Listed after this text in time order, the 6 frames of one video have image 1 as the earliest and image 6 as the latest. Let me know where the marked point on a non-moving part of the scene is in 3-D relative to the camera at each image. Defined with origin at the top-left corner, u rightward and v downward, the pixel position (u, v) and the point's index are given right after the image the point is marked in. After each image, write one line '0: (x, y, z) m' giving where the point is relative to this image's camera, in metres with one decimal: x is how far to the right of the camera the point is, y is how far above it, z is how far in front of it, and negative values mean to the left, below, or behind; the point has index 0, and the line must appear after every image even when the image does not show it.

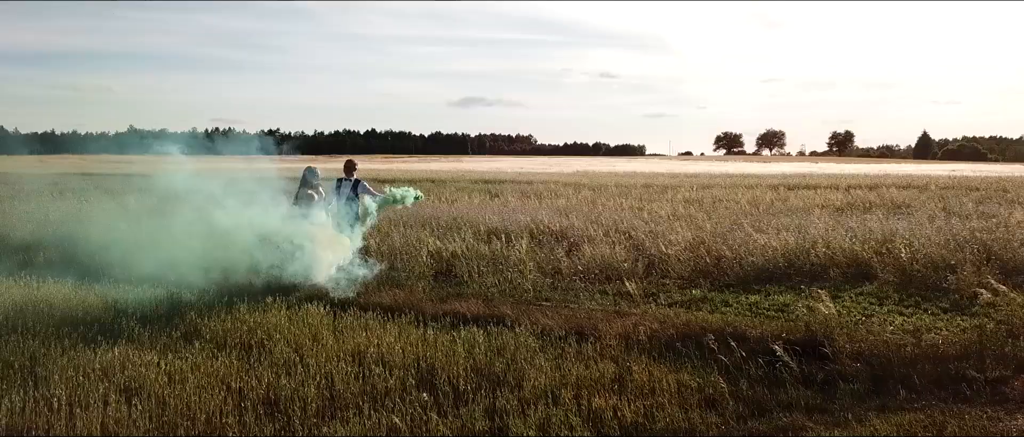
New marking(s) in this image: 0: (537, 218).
0: (+0.4, 0.0, +12.7) m
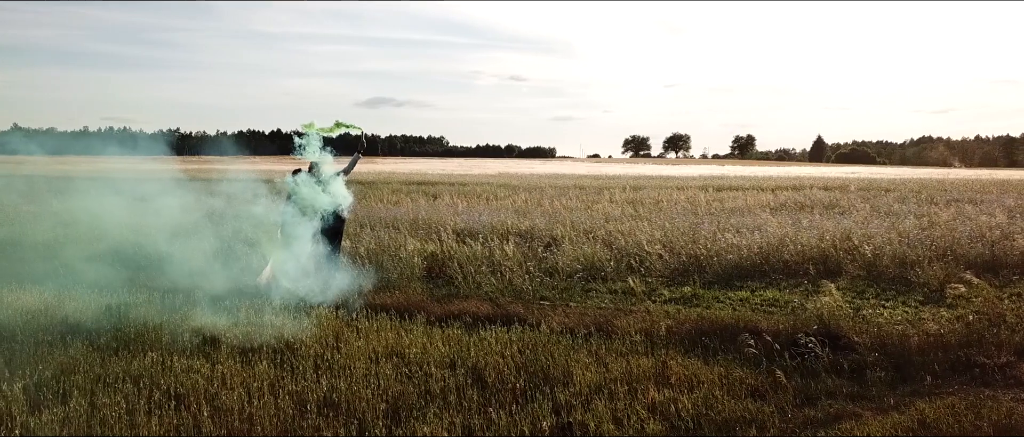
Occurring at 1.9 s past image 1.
0: (-0.2, 0.0, +12.7) m
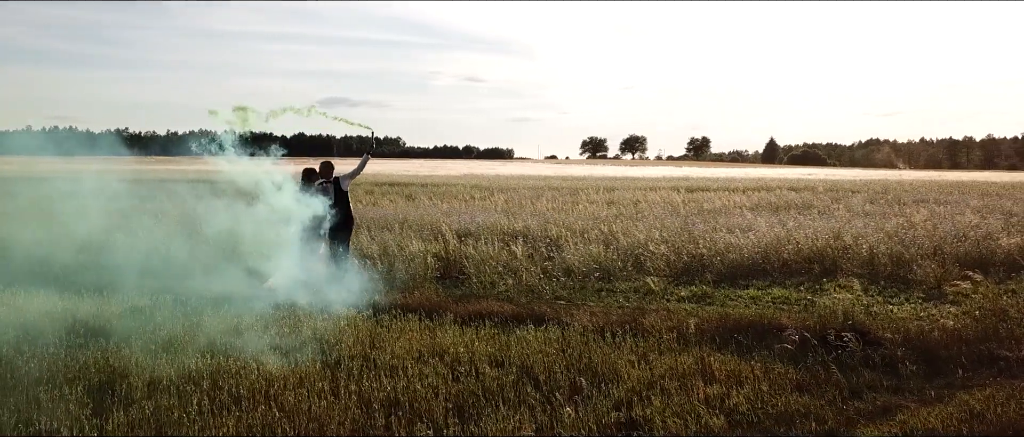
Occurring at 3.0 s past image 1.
0: (-0.4, 0.0, +12.8) m
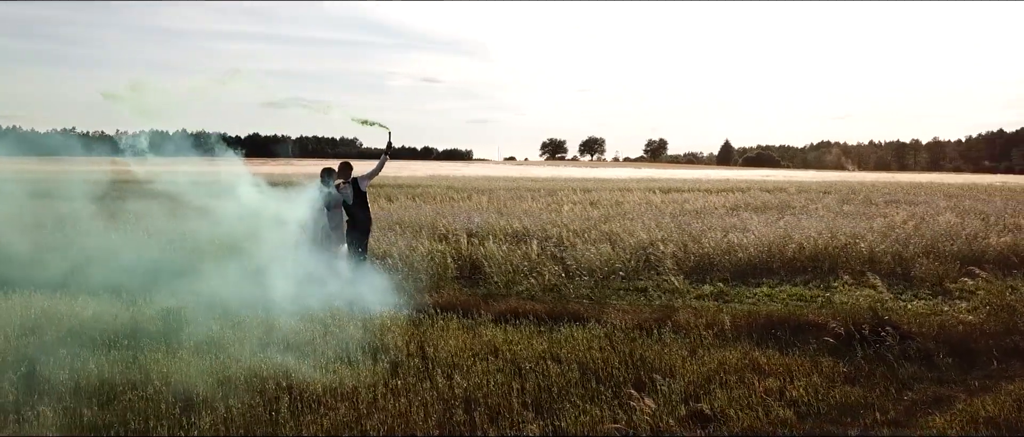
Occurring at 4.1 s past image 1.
0: (-0.5, 0.0, +12.8) m
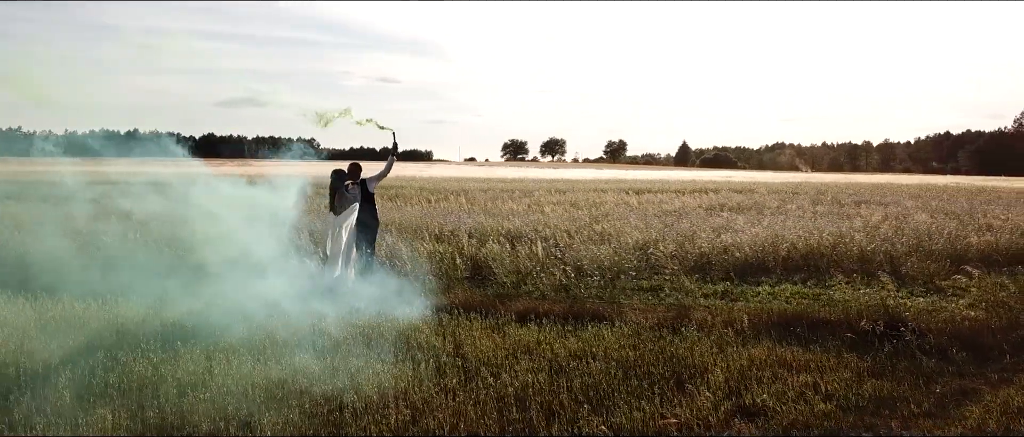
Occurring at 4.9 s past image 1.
0: (-0.6, 0.0, +12.9) m
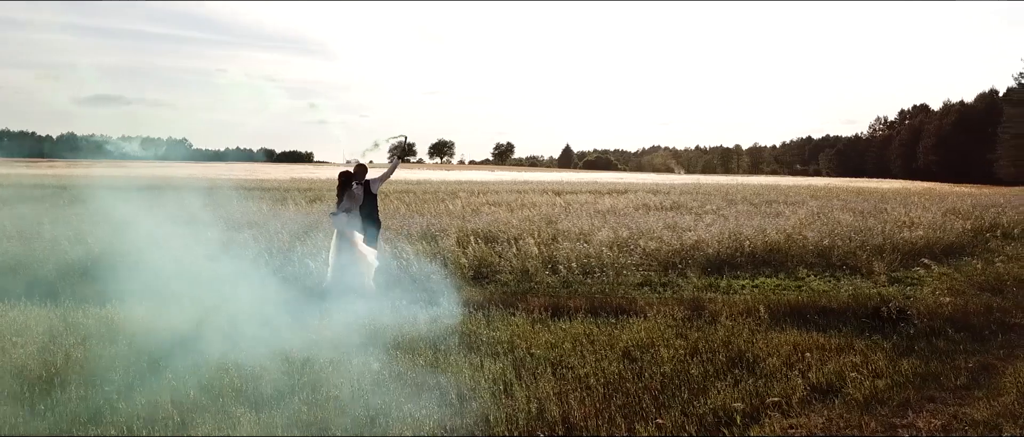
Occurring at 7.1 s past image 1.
0: (-1.3, 0.0, +12.9) m
